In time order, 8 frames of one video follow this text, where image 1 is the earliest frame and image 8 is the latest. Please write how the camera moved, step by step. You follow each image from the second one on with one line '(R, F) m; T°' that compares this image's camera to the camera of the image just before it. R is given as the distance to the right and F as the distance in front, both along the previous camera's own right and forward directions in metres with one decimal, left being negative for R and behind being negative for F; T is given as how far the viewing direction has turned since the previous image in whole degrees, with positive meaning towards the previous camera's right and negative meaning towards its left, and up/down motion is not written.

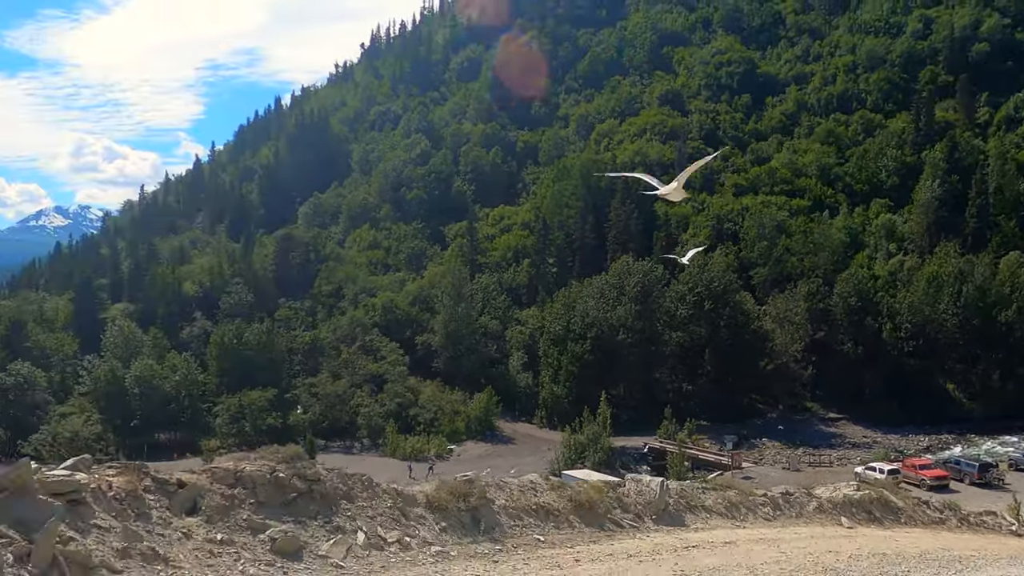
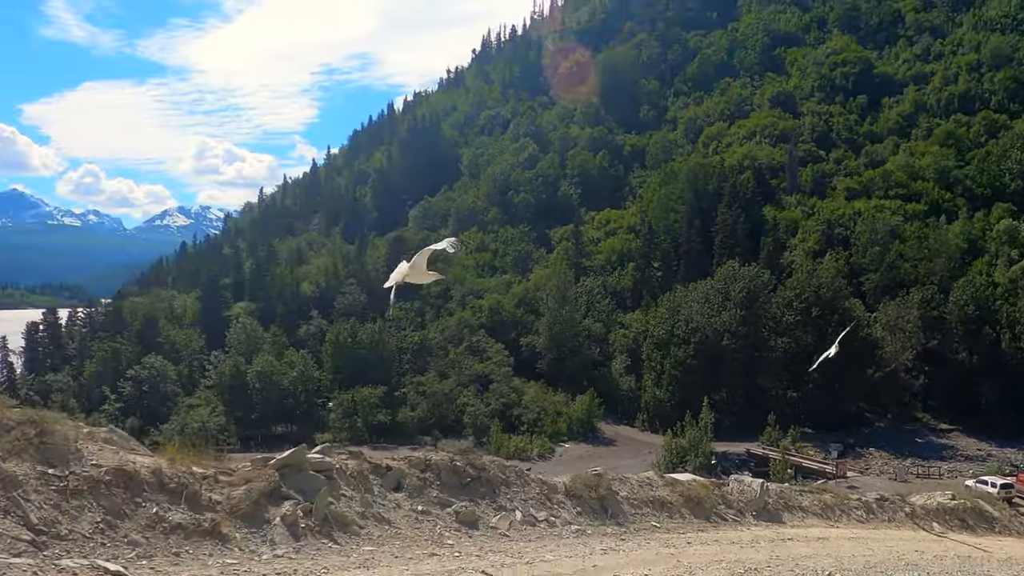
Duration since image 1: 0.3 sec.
(-0.1, -0.9) m; -6°
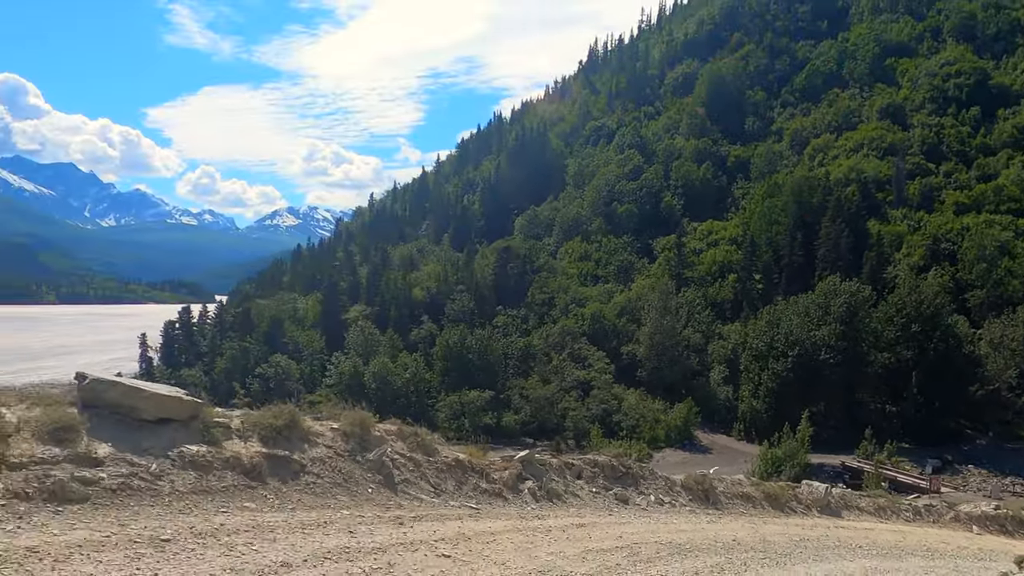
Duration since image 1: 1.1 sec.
(-0.3, -2.4) m; -6°
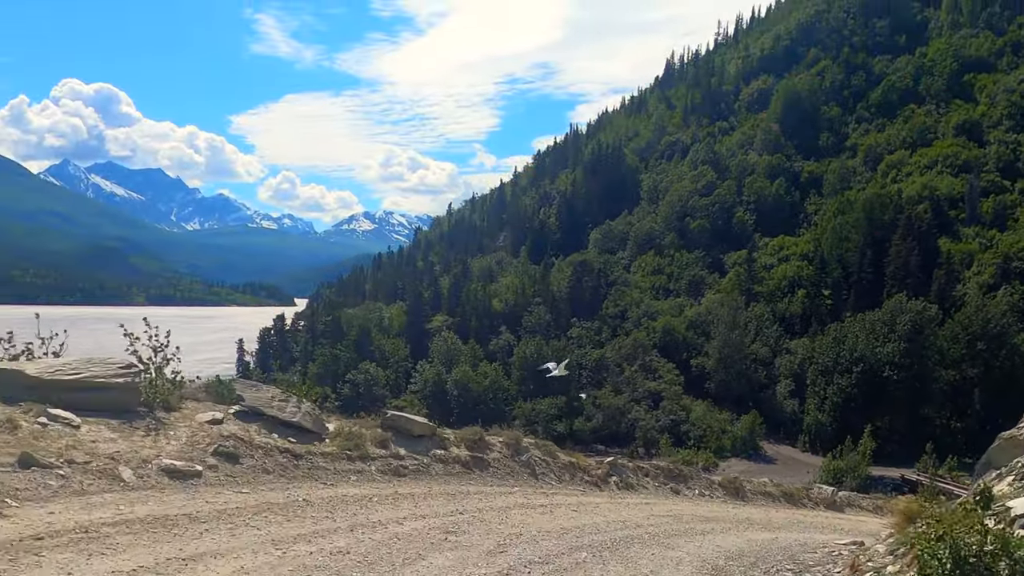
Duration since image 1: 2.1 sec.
(-0.2, -3.2) m; -4°
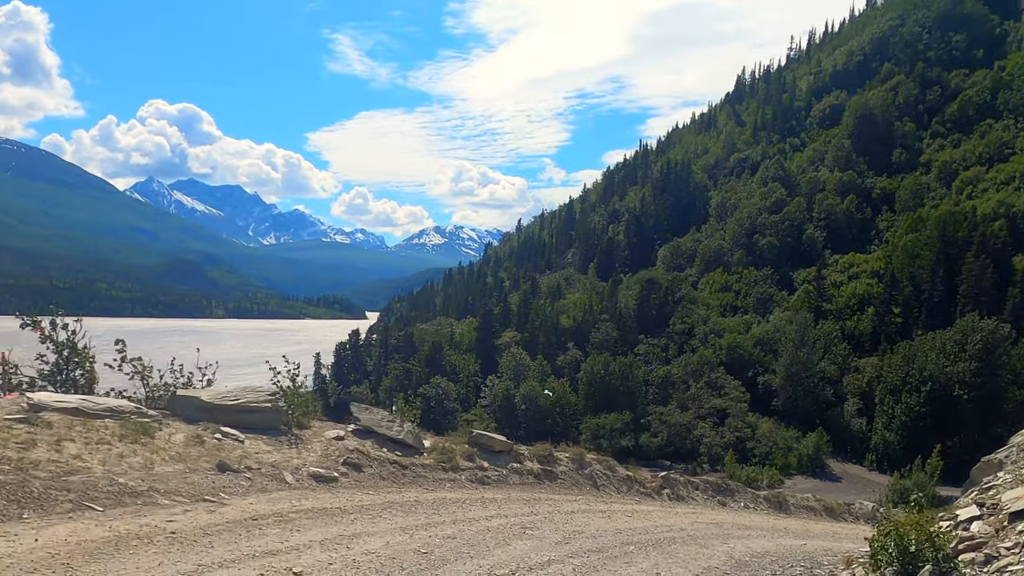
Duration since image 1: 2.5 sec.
(0.0, -1.4) m; -4°
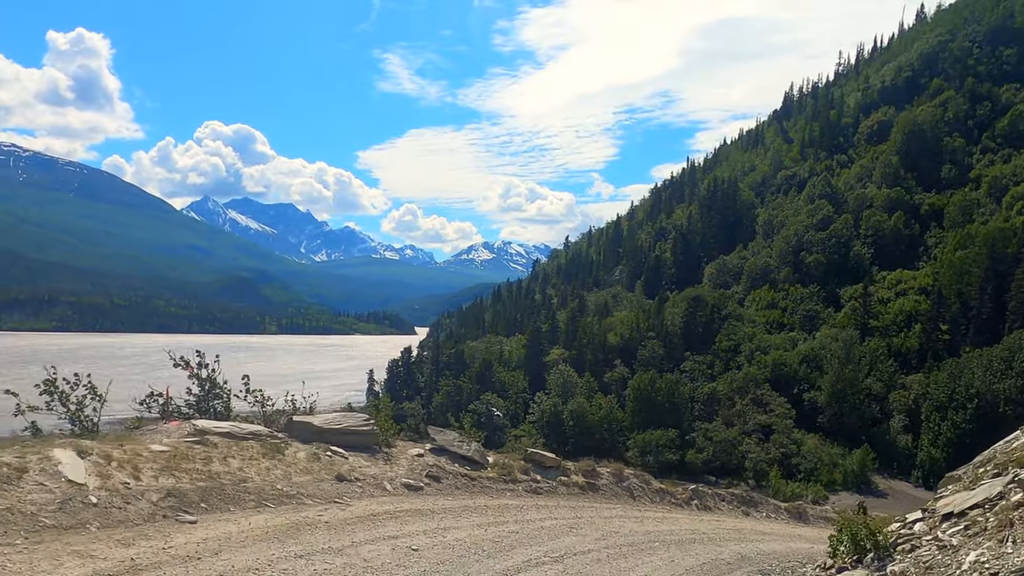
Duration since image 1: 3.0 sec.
(0.0, -1.7) m; -3°
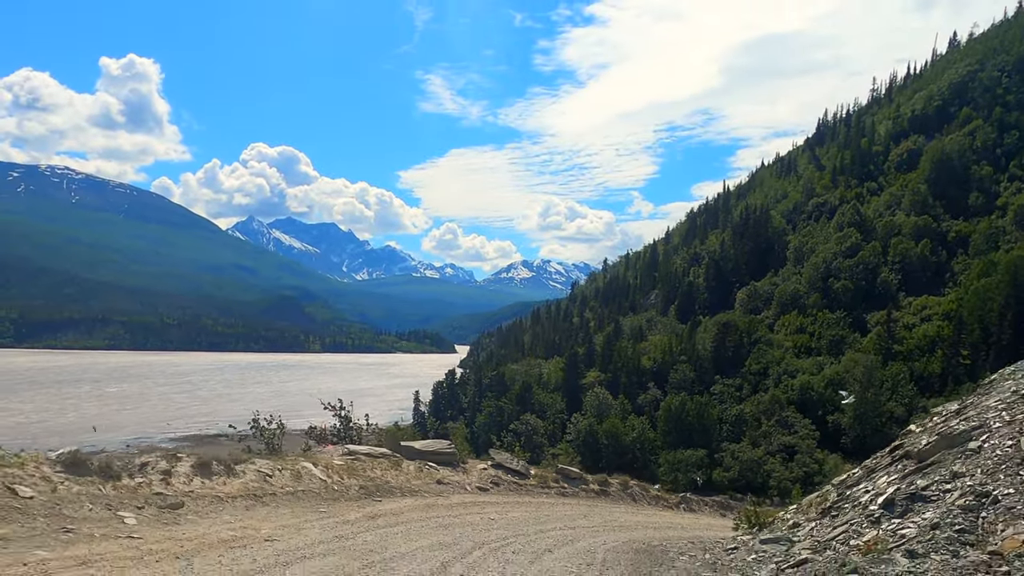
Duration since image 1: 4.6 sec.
(+0.1, -4.3) m; -2°
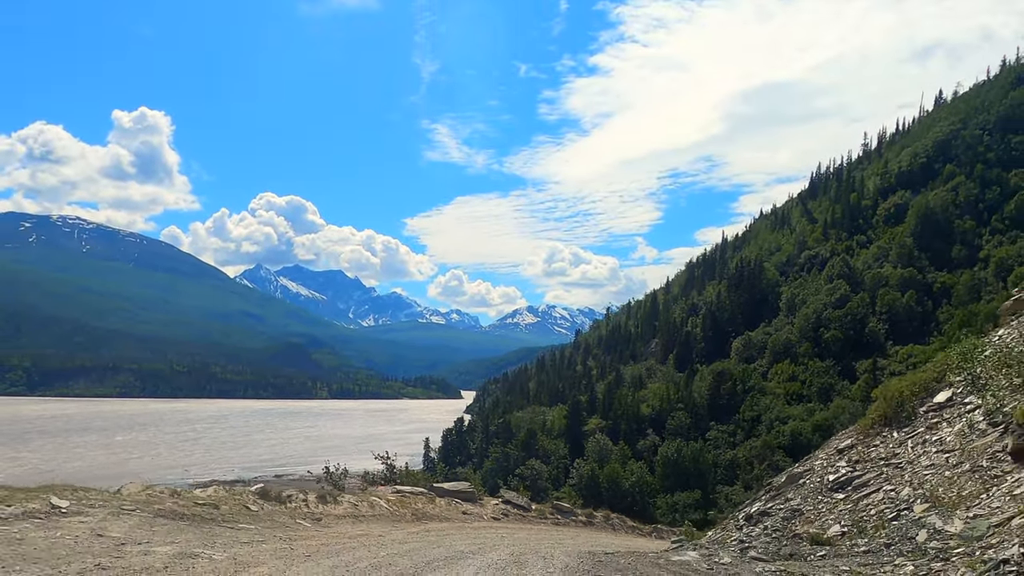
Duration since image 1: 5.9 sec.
(0.0, -4.3) m; 0°
